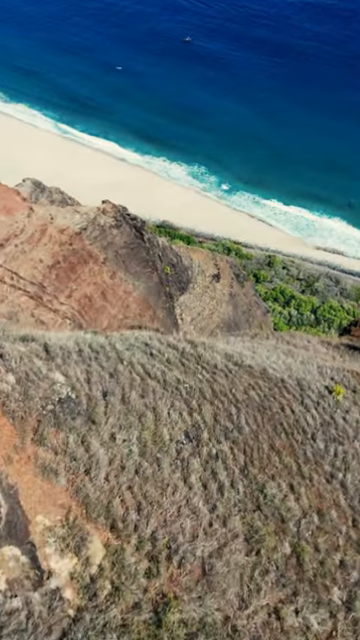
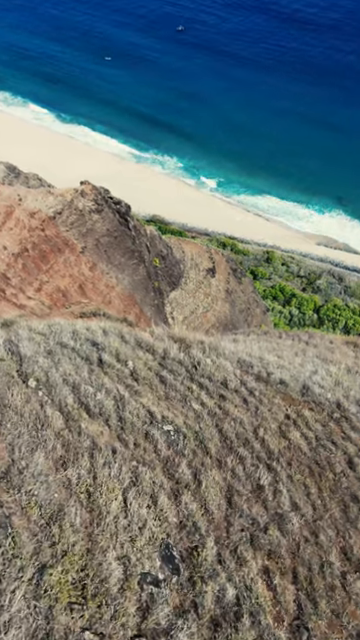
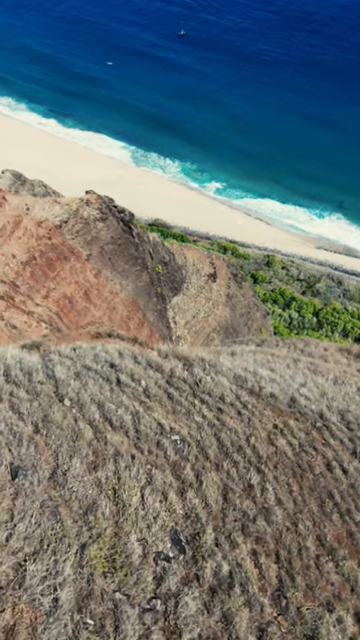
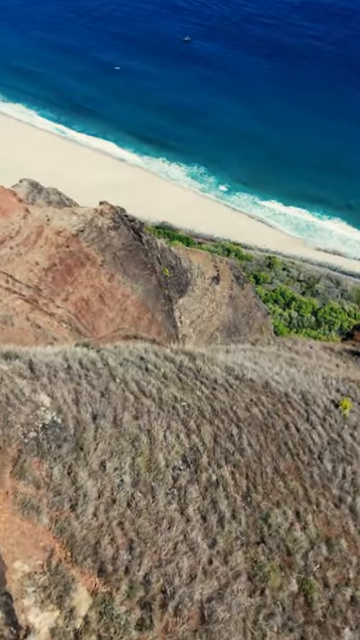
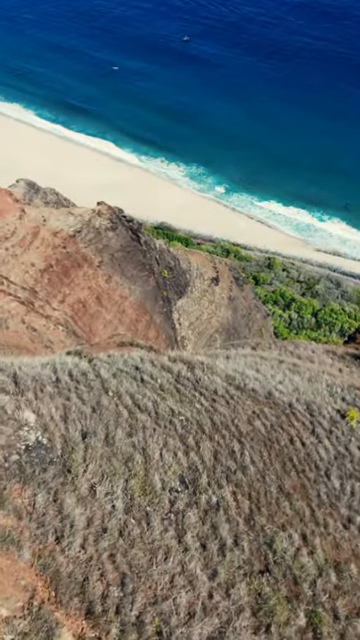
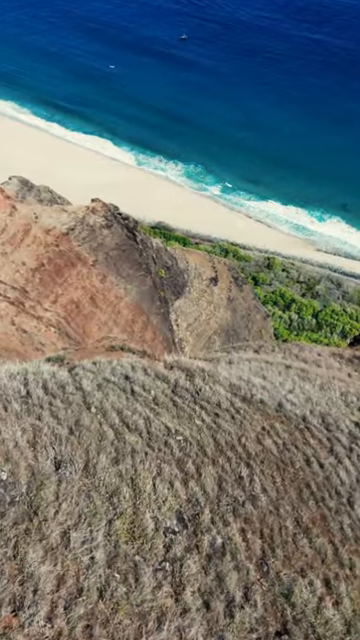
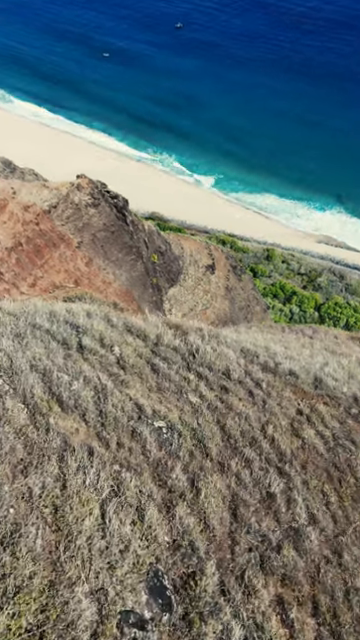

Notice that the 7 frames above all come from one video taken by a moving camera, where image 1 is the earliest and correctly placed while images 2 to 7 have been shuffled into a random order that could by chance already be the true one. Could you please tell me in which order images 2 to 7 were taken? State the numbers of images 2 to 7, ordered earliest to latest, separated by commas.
4, 5, 6, 3, 2, 7
